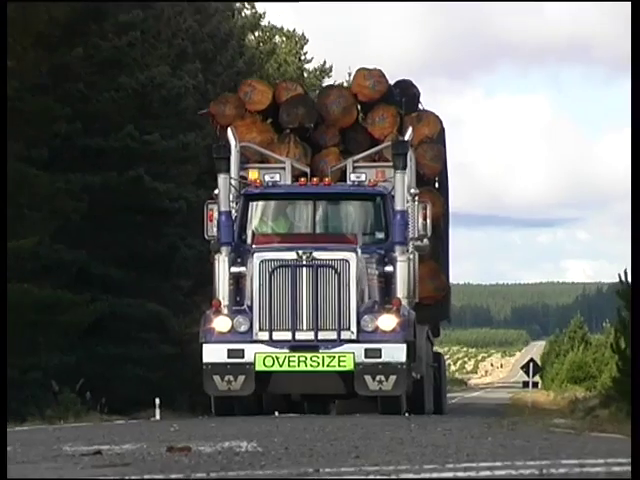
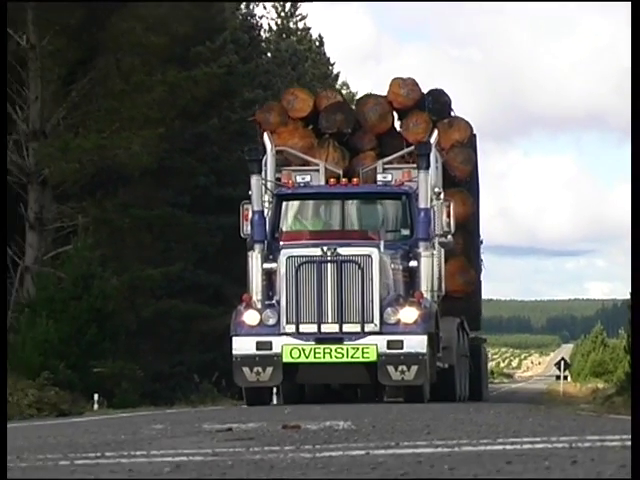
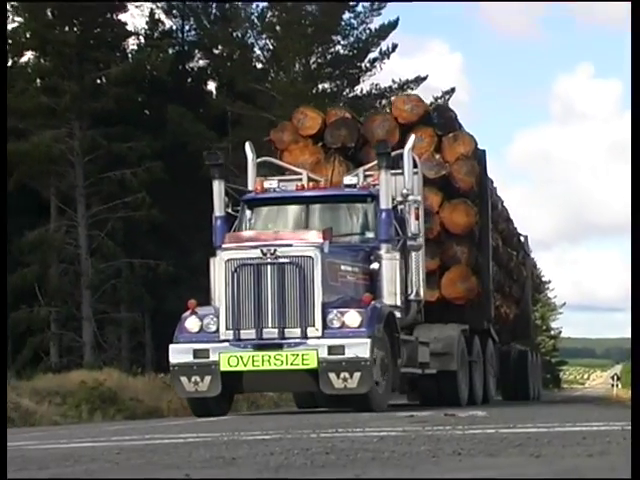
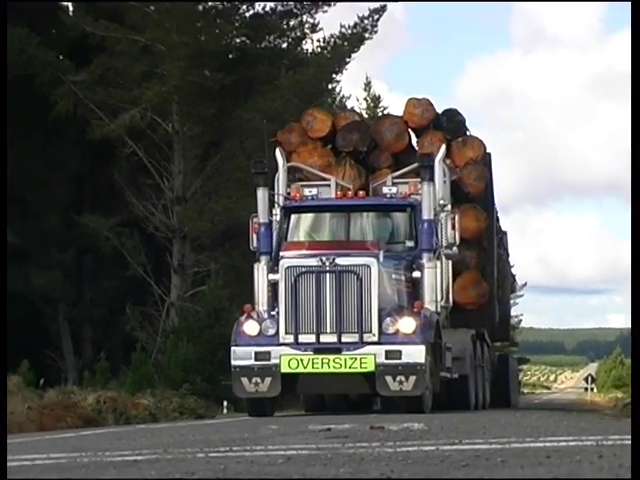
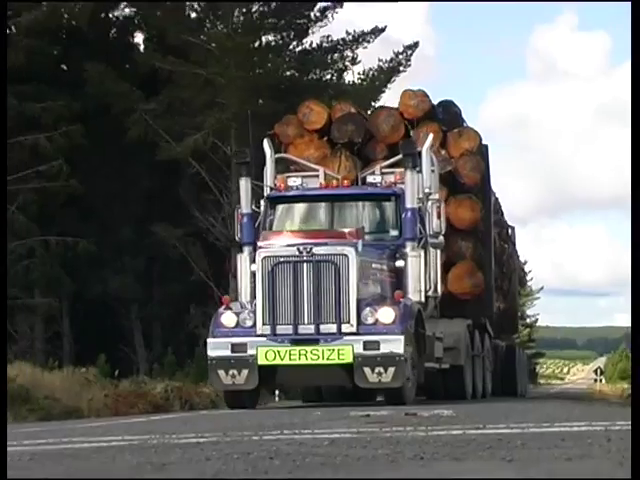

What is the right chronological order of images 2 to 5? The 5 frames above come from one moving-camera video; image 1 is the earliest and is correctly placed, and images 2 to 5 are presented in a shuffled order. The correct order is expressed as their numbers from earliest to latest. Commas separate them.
2, 4, 5, 3
